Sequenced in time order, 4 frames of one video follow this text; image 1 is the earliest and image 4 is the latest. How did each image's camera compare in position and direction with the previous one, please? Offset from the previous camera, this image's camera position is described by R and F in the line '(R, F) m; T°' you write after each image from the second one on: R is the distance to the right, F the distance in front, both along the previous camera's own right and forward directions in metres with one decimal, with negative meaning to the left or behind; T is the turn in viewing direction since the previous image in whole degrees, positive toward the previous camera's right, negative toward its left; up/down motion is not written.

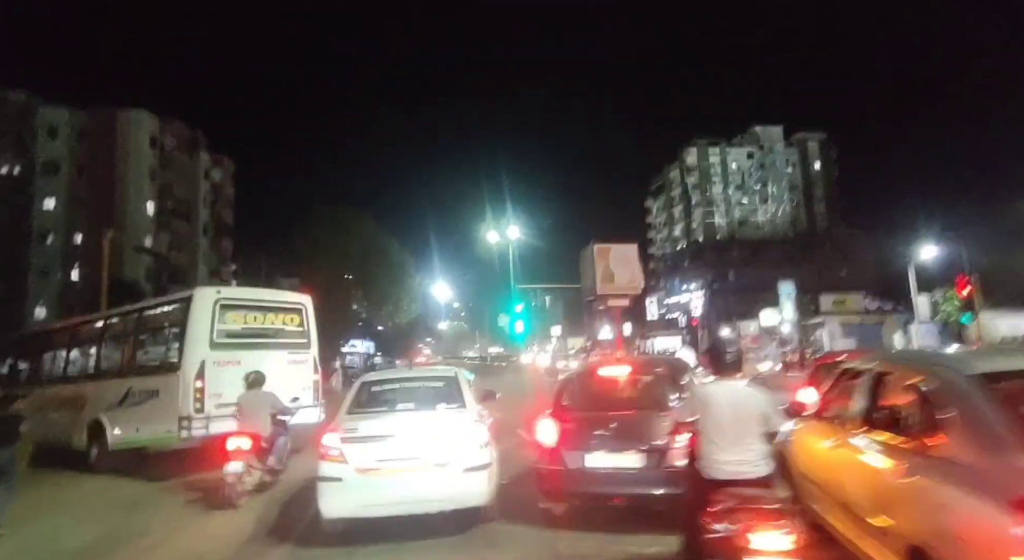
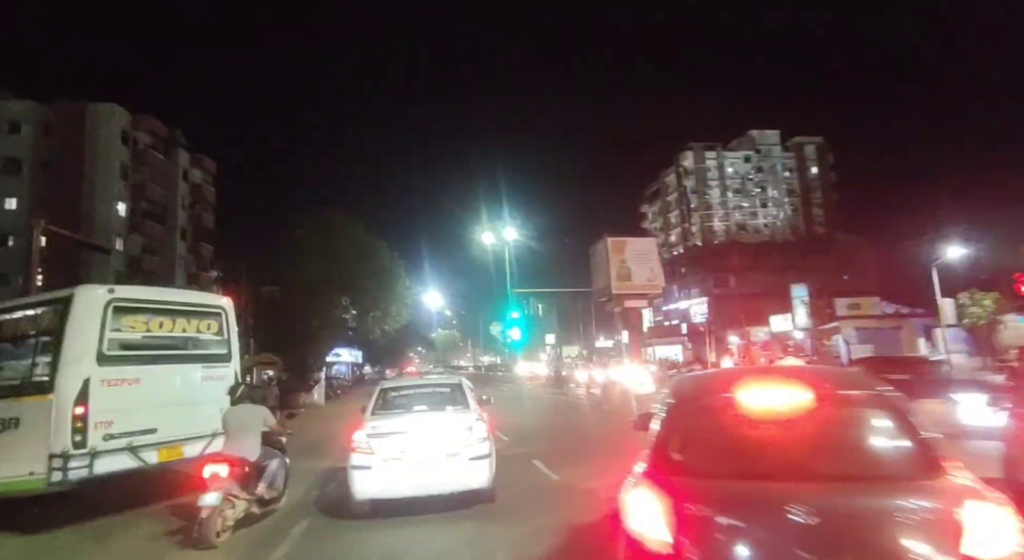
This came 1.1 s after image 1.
(-0.5, +3.3) m; +1°
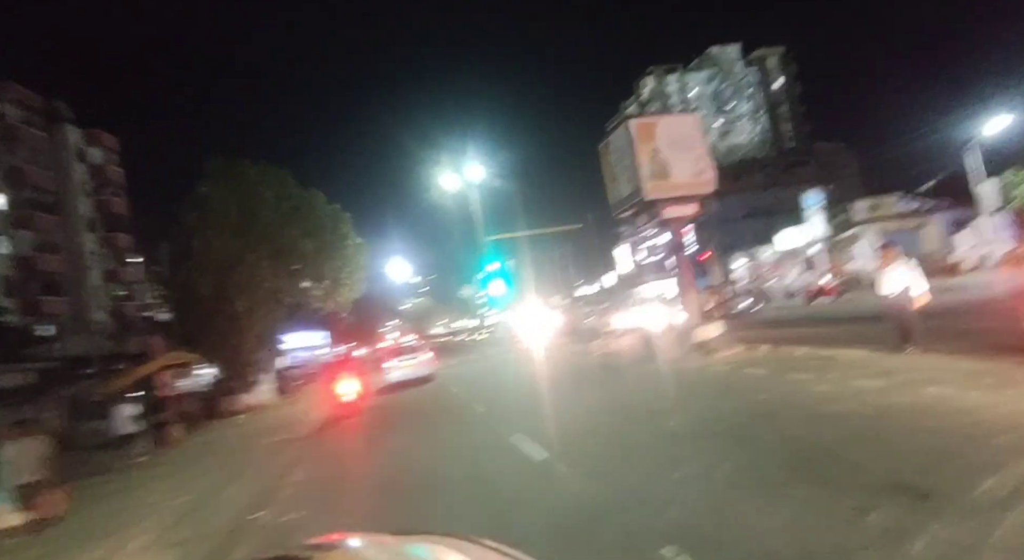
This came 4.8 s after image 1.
(-0.7, +7.6) m; +3°
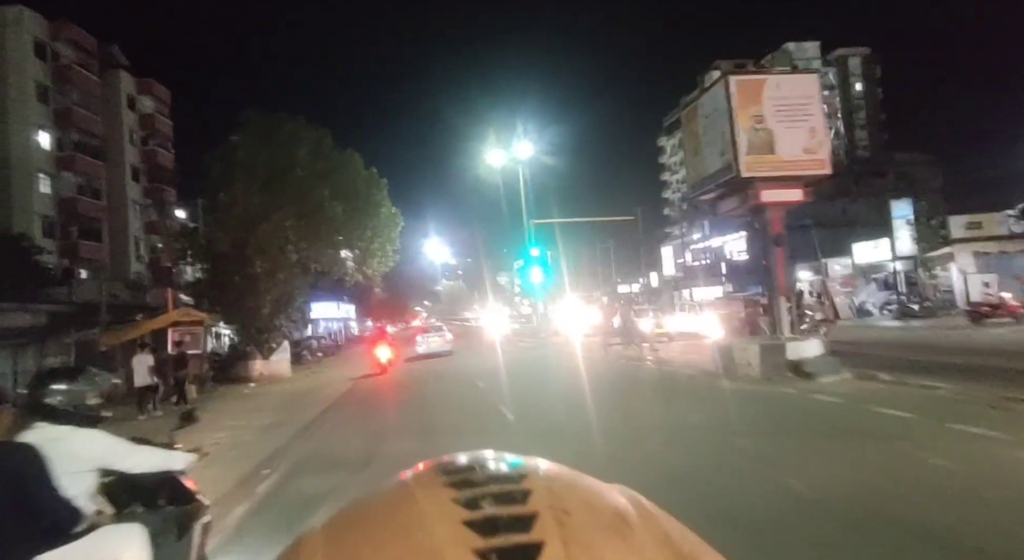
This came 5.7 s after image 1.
(-0.3, +2.9) m; -4°
